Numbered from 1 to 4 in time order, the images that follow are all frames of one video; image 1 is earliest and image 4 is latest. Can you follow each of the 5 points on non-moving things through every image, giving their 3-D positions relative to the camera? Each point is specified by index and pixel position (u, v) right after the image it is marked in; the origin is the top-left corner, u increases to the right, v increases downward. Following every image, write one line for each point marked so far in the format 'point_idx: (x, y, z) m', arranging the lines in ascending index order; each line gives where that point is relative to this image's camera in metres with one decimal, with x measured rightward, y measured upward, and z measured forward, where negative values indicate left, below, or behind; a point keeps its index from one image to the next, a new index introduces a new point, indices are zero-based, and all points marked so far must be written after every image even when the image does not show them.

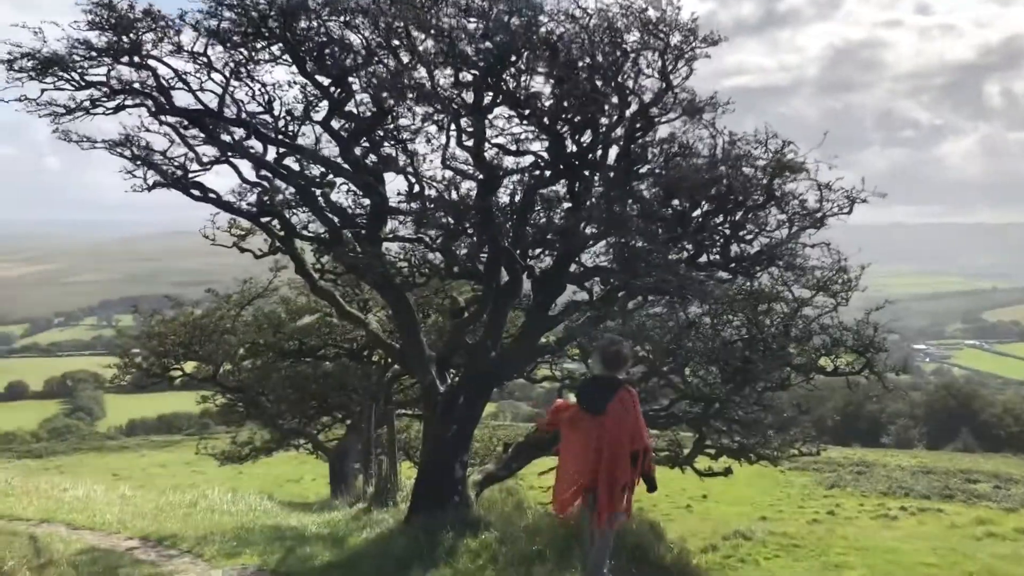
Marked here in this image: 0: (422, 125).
0: (-0.9, +1.6, +9.3) m
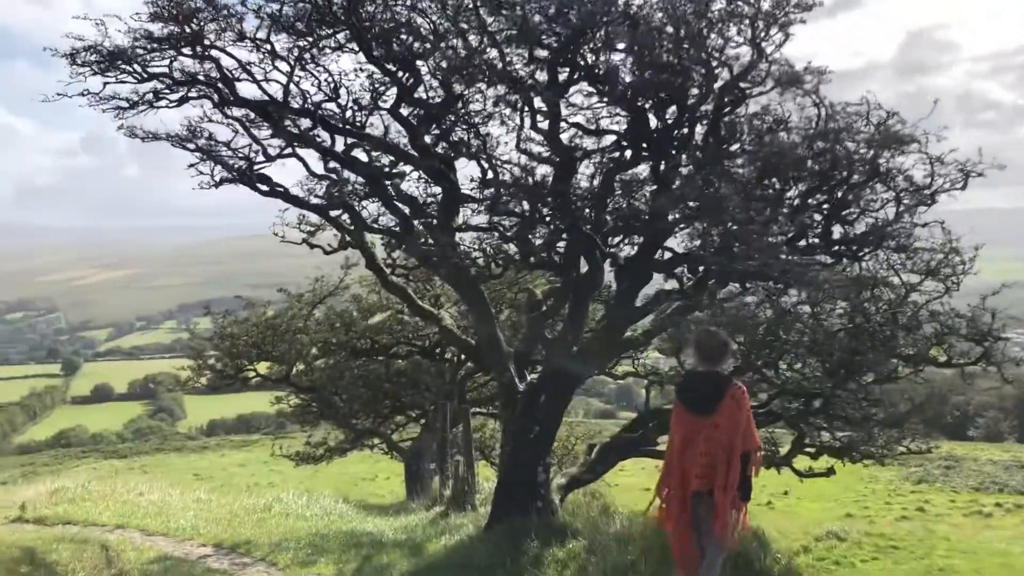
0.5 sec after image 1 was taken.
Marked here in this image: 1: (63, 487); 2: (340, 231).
0: (-0.2, +1.7, +8.8) m
1: (-6.0, -2.7, +12.4) m
2: (-1.8, +0.6, +9.5) m
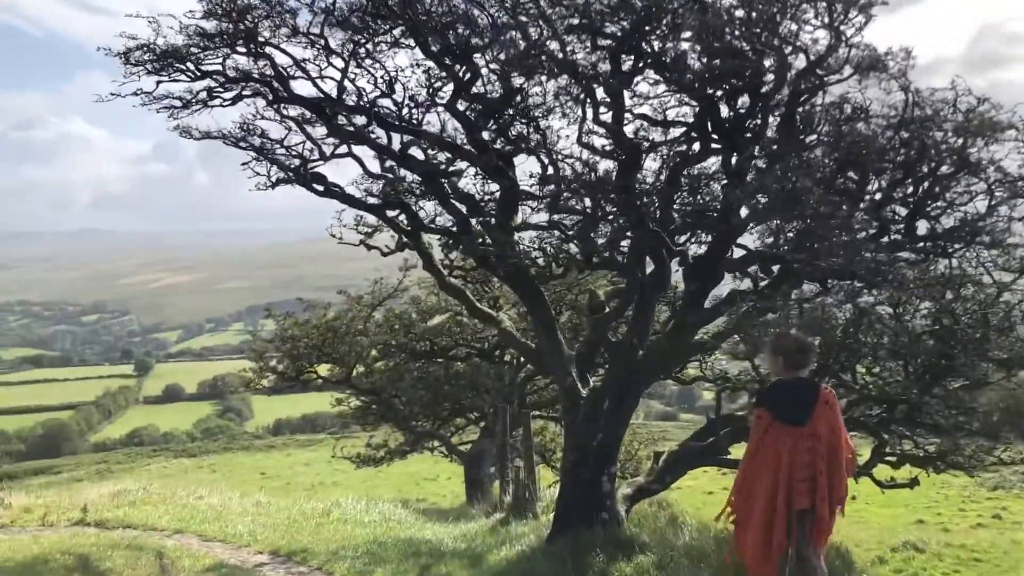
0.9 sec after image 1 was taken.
0: (+0.4, +1.7, +8.4) m
1: (-5.2, -2.7, +12.4) m
2: (-1.2, +0.6, +9.3) m
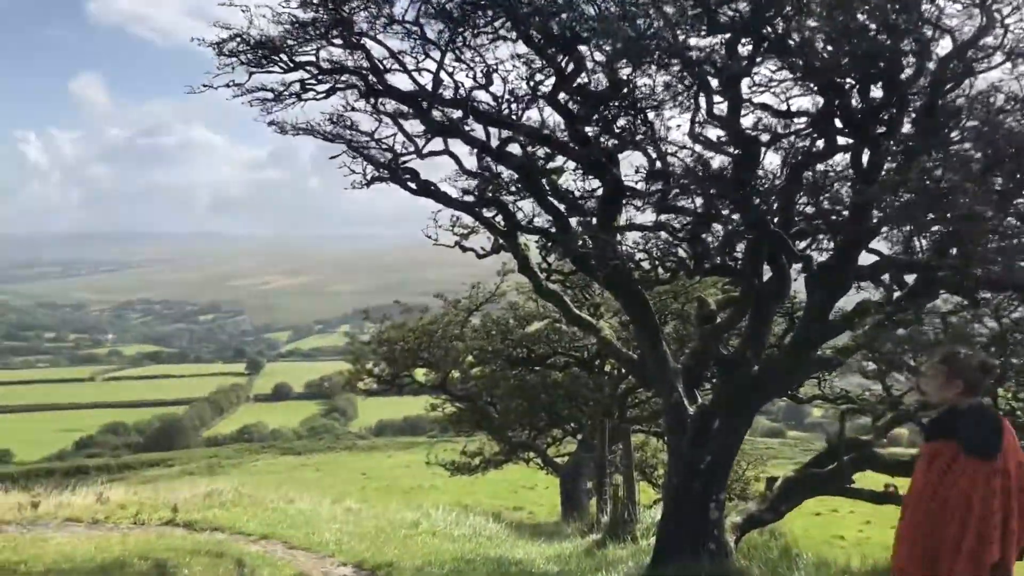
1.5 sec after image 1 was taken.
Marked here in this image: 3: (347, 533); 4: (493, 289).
0: (+1.3, +1.6, +7.8) m
1: (-3.9, -2.7, +12.3) m
2: (-0.2, +0.5, +8.8) m
3: (-1.7, -2.6, +9.8) m
4: (-0.3, 0.0, +17.1) m
